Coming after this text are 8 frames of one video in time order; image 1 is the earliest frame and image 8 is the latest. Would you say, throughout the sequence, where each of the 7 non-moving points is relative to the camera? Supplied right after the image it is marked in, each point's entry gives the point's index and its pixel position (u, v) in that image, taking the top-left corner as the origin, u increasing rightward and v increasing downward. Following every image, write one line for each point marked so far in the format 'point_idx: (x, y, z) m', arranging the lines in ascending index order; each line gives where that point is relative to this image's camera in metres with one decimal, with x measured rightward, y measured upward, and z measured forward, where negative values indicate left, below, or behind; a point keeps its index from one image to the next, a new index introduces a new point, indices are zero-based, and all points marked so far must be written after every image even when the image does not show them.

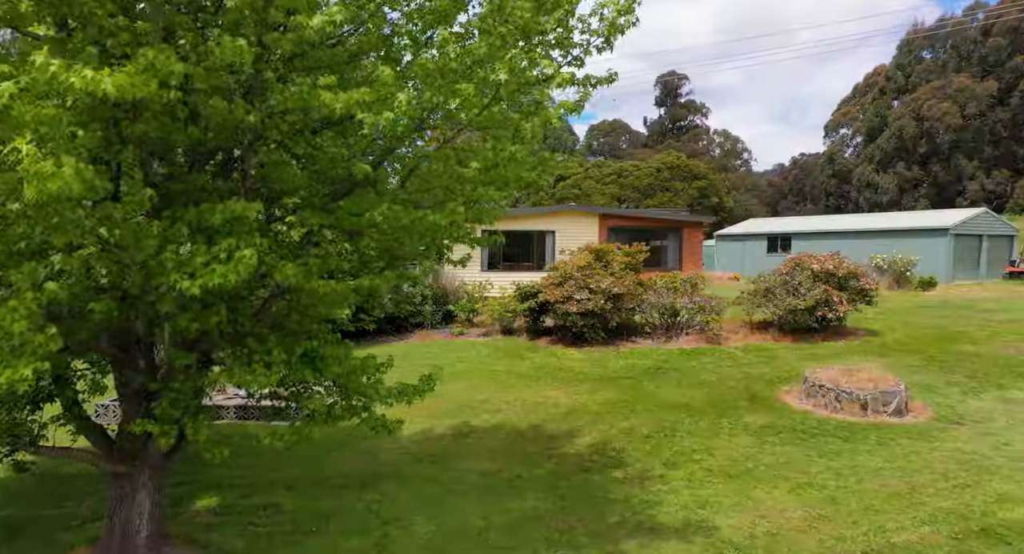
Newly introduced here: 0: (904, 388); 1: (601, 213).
0: (+4.5, -1.3, +7.3) m
1: (+2.6, +1.9, +19.1) m
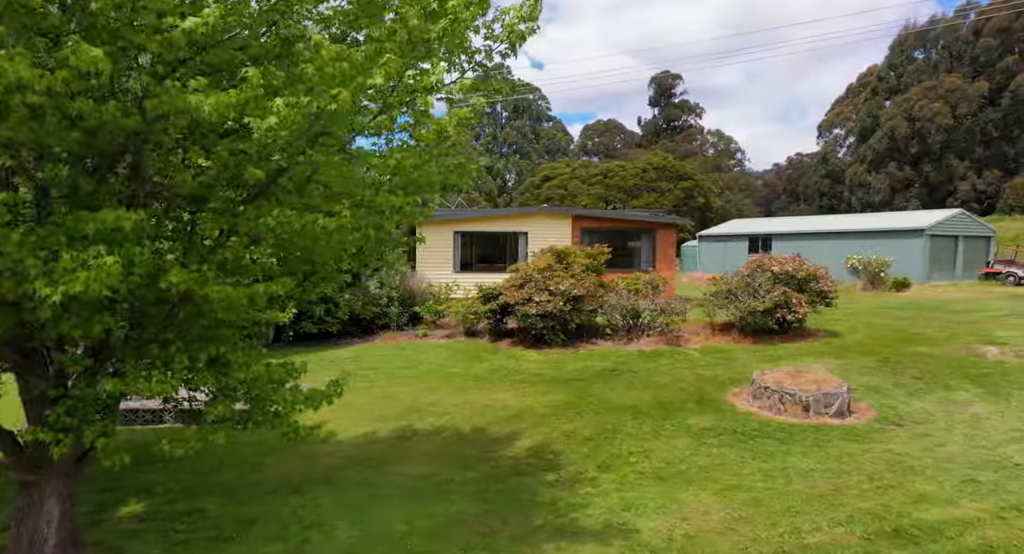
0: (+3.9, -1.3, +7.4) m
1: (+1.8, +1.9, +19.1) m
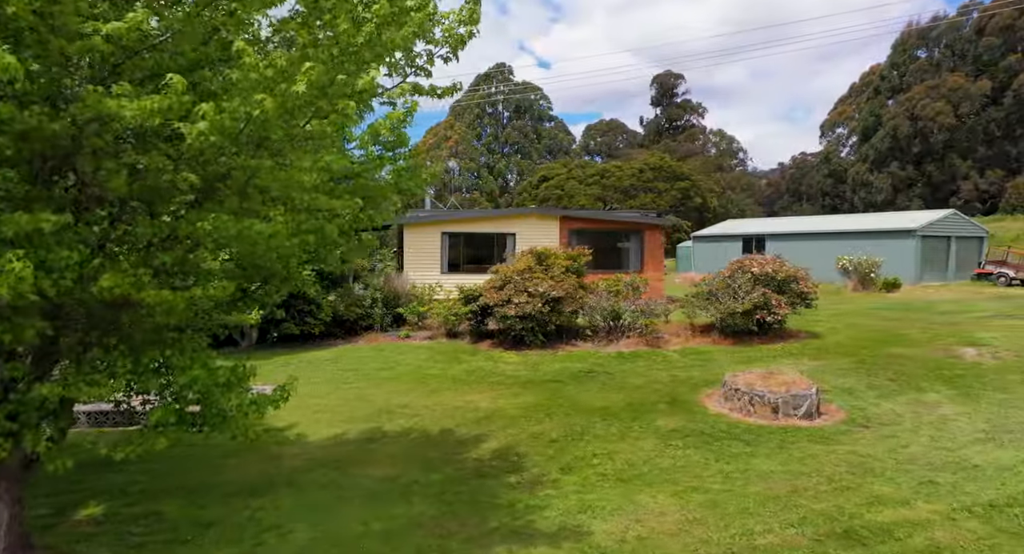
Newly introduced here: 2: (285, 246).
0: (+3.5, -1.3, +7.4) m
1: (+1.5, +1.9, +19.1) m
2: (-1.2, +0.2, +3.4) m
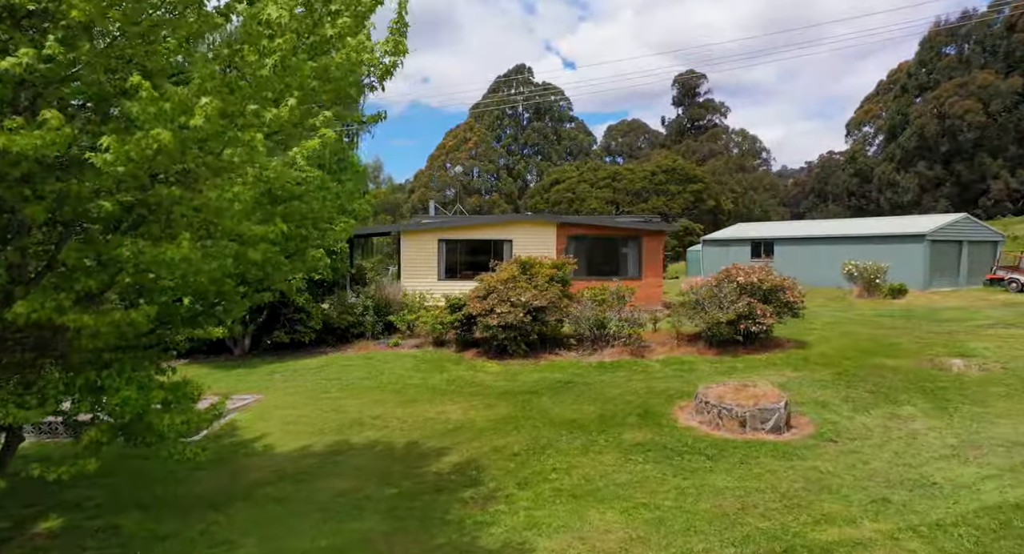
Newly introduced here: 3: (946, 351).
0: (+3.2, -1.5, +7.4) m
1: (+1.4, +1.7, +19.2) m
2: (-1.7, 0.0, +3.5) m
3: (+7.5, -1.3, +11.0) m
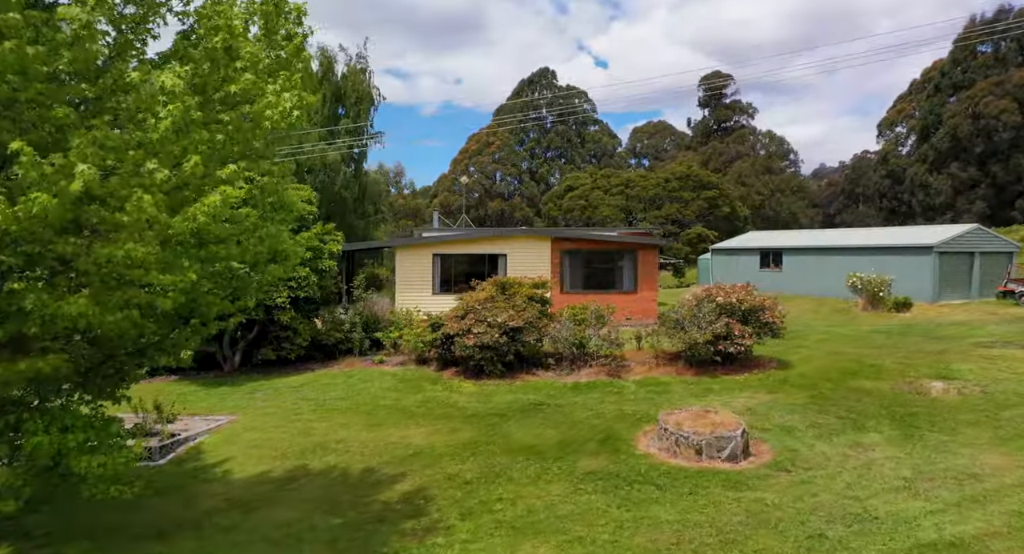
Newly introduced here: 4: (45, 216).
0: (+2.7, -1.8, +7.4) m
1: (+1.2, +1.2, +19.2) m
2: (-2.3, -0.3, +3.6) m
3: (+7.1, -1.6, +10.9) m
4: (-2.3, +0.3, +3.2) m
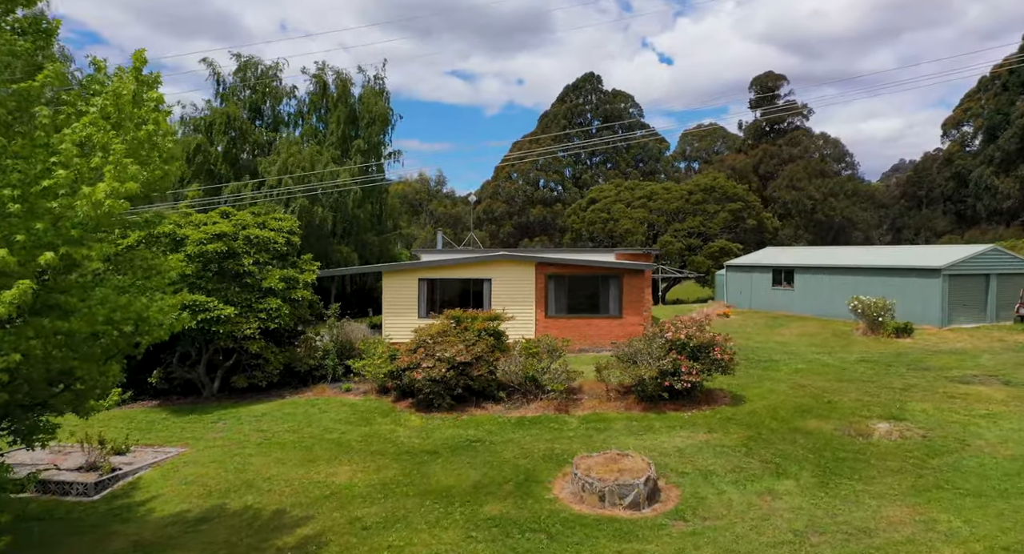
0: (+1.6, -2.3, +7.4) m
1: (+0.7, +0.5, +19.4) m
2: (-3.5, -0.7, +4.0) m
3: (+6.2, -2.3, +10.7) m
4: (-3.6, -0.2, +3.6) m
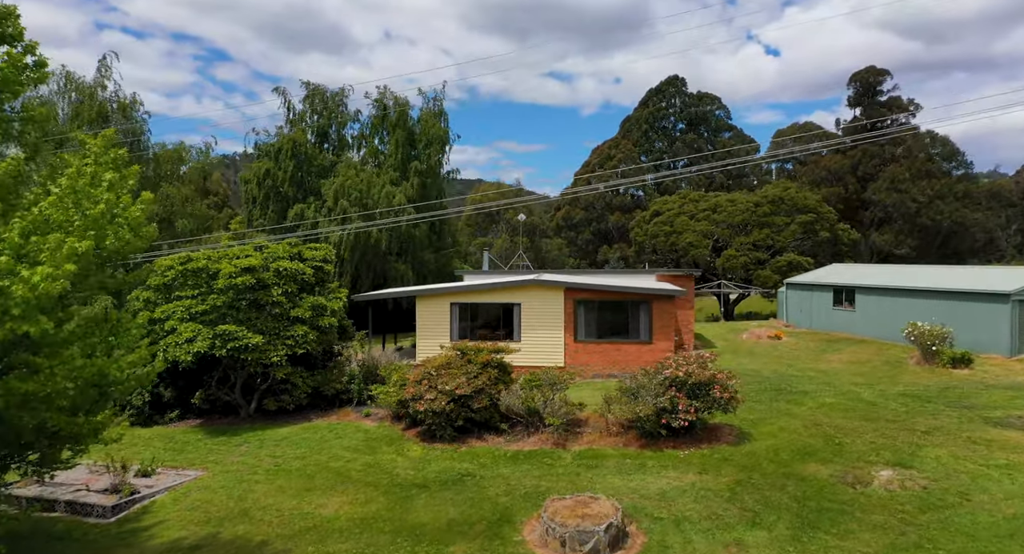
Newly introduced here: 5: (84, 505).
0: (+1.2, -2.9, +7.5) m
1: (+1.6, -0.3, +19.6) m
2: (-4.3, -1.3, +4.7) m
3: (+6.1, -2.9, +10.3) m
4: (-4.4, -0.7, +4.3) m
5: (-6.1, -3.3, +9.1) m
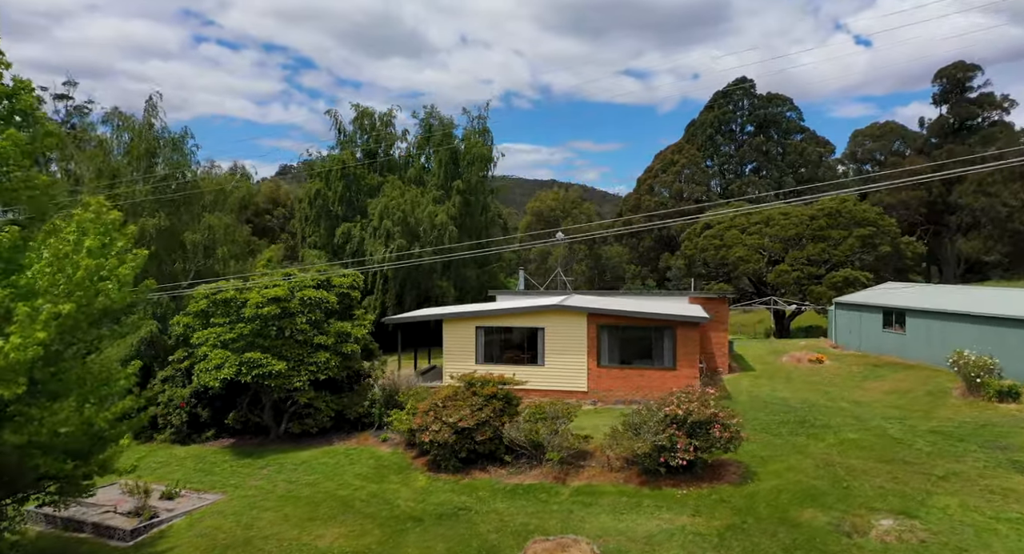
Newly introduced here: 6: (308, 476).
0: (+0.9, -3.5, +7.7) m
1: (+2.3, -1.1, +19.6) m
2: (-4.8, -1.8, +5.3) m
3: (+6.0, -3.6, +10.0) m
4: (-4.9, -1.2, +4.9) m
5: (-6.2, -3.9, +9.9) m
6: (-4.0, -3.9, +12.4) m
